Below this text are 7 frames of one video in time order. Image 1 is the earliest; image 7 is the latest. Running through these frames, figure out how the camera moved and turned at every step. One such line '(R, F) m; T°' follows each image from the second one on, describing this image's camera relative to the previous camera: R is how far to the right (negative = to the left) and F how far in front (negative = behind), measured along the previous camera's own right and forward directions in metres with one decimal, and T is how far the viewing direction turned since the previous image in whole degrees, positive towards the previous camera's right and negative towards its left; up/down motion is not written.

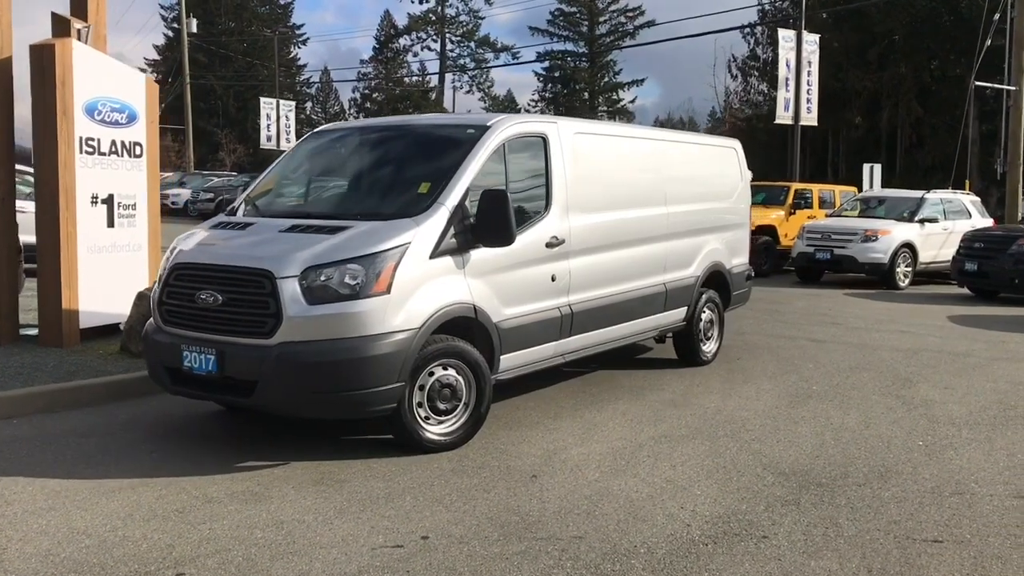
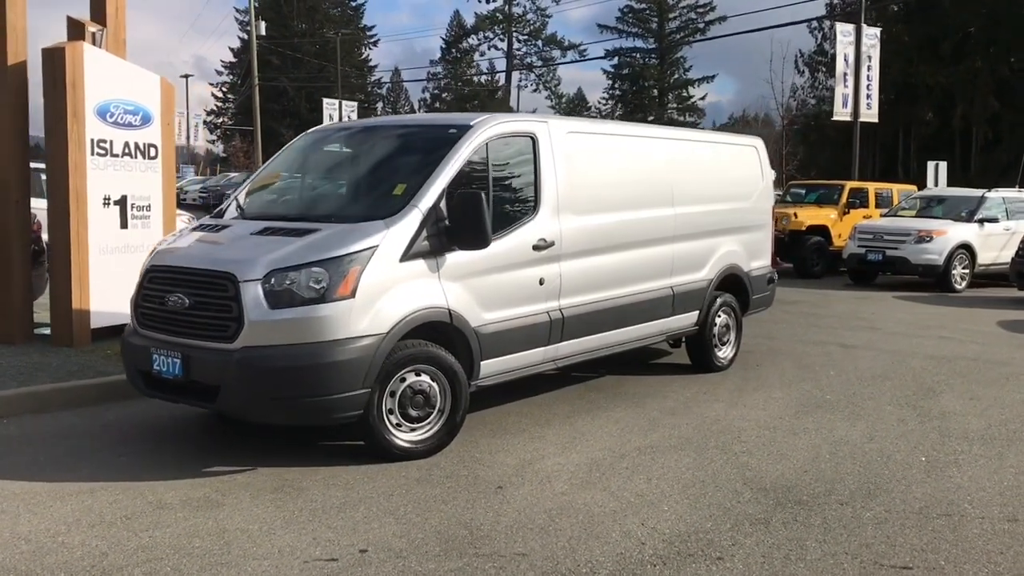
(+0.6, +0.2) m; -4°
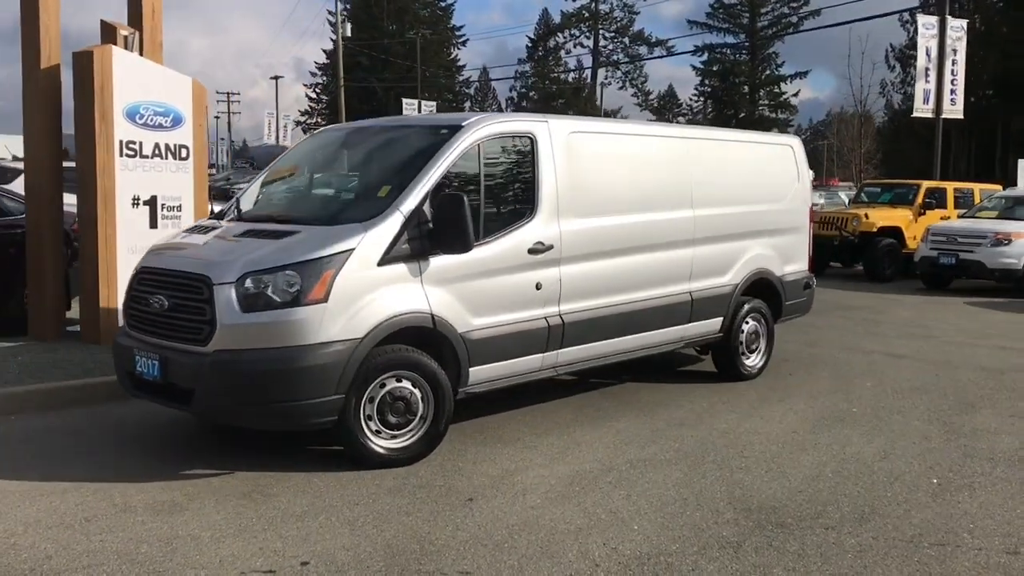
(+0.6, +0.2) m; -5°
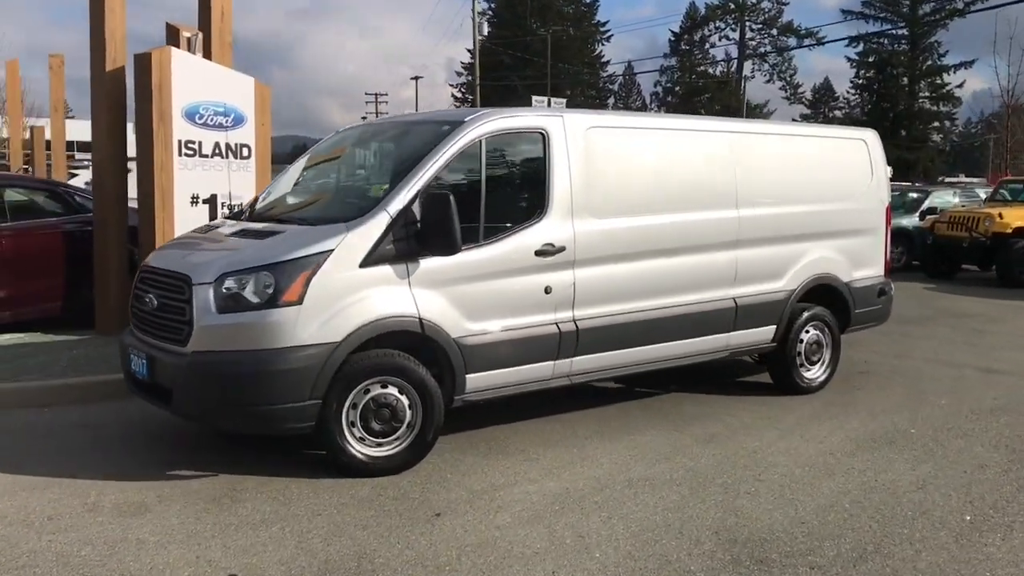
(+0.8, +0.4) m; -9°
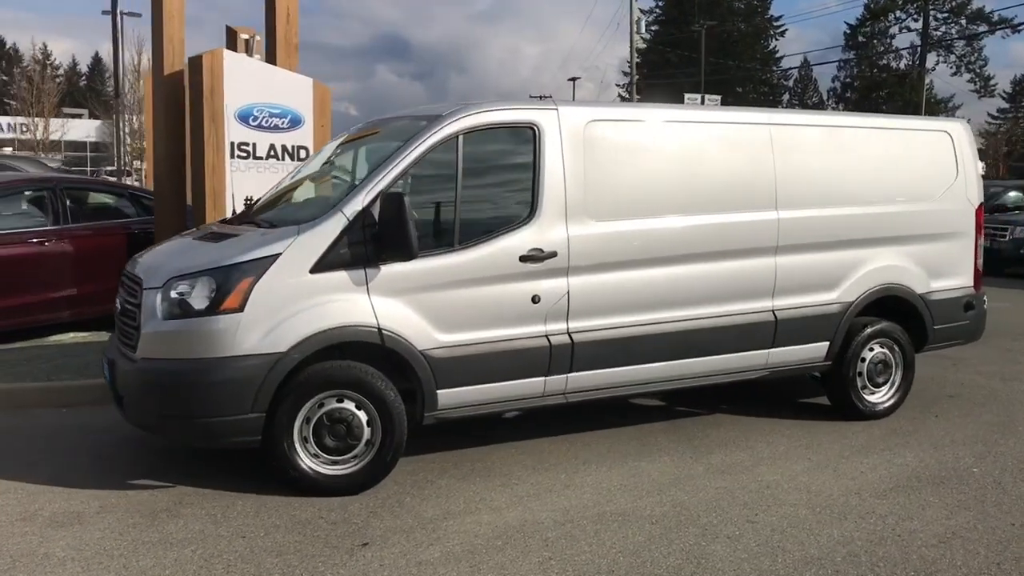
(+1.0, +0.6) m; -10°
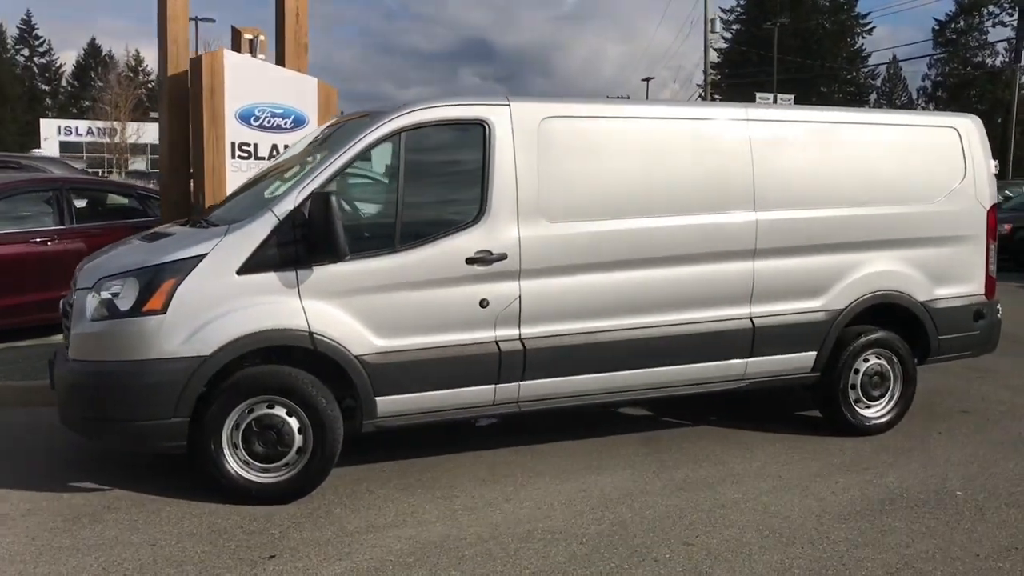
(+0.7, +0.3) m; -5°
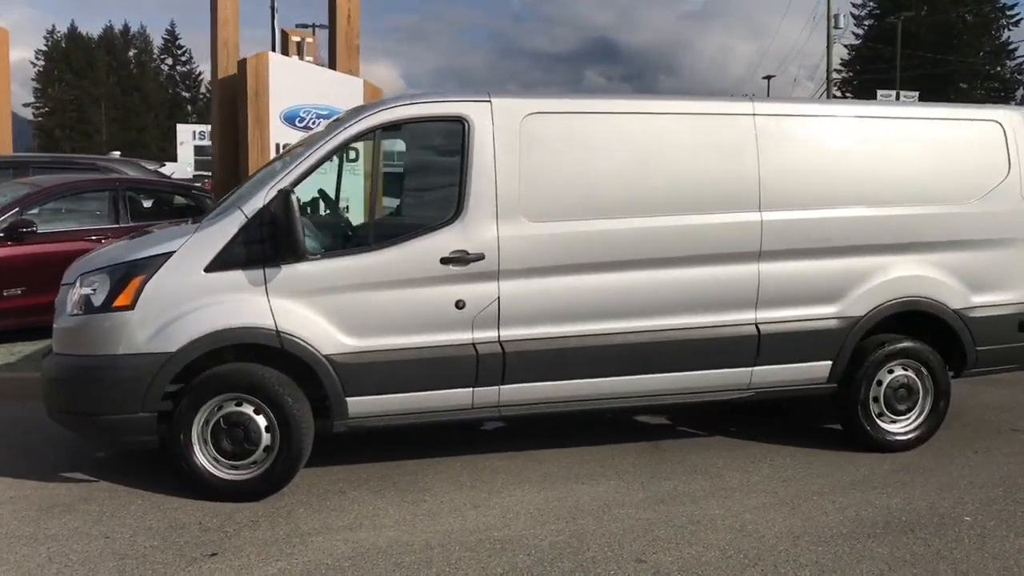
(+0.8, +0.2) m; -7°
